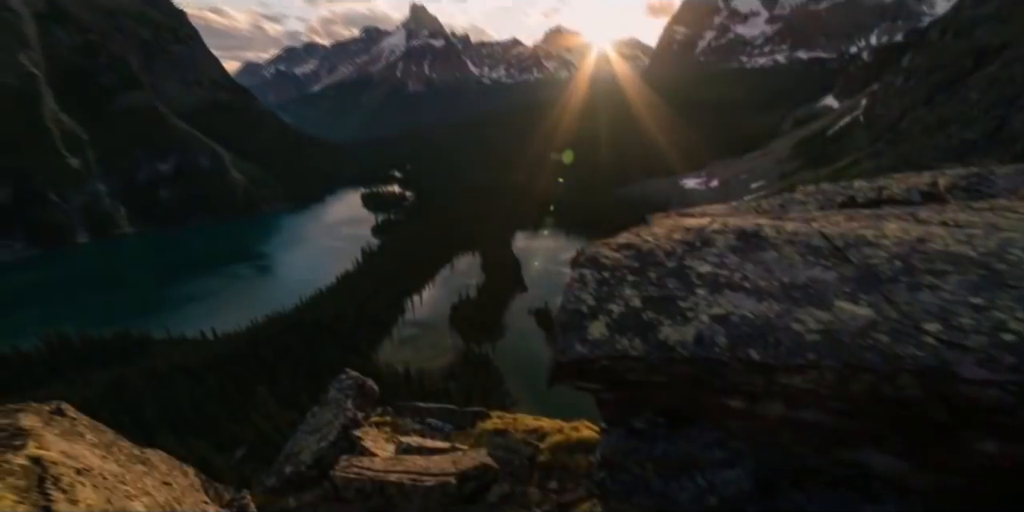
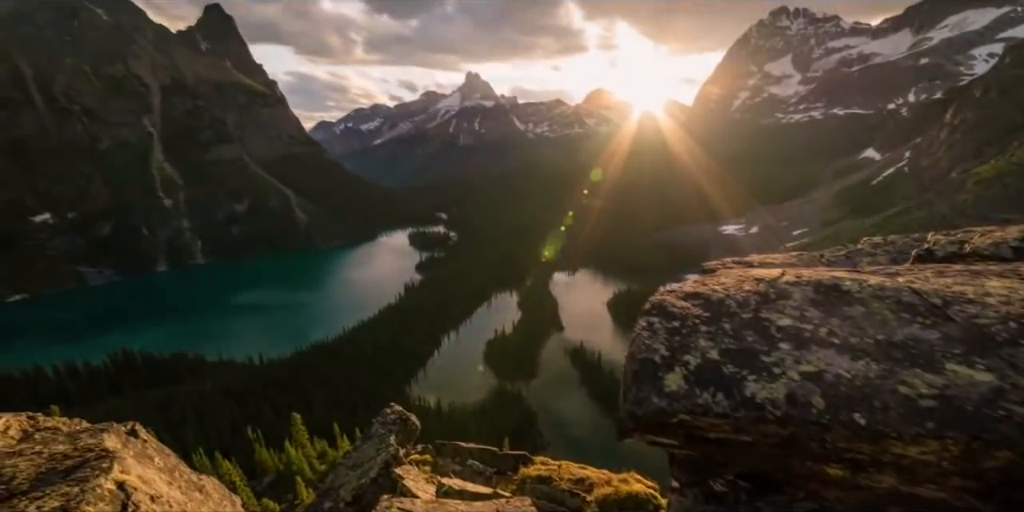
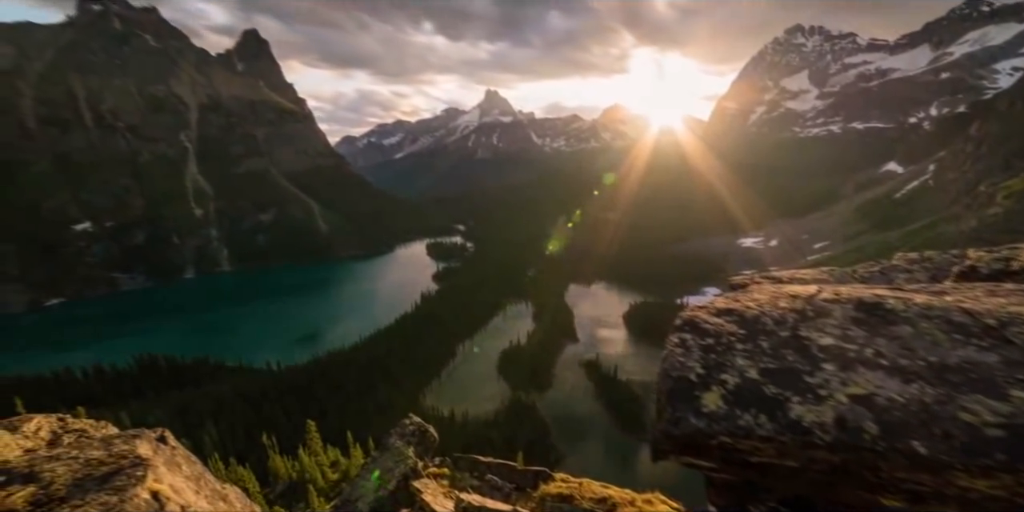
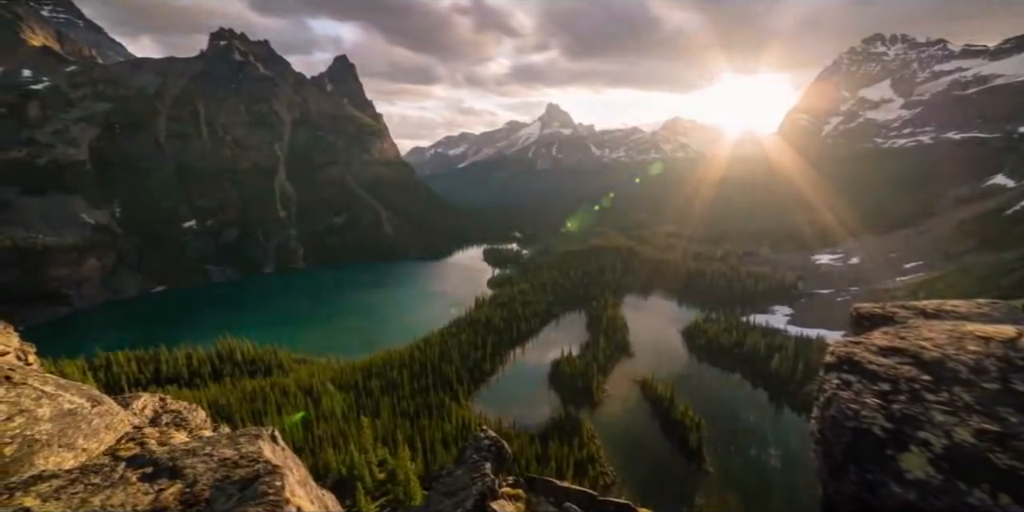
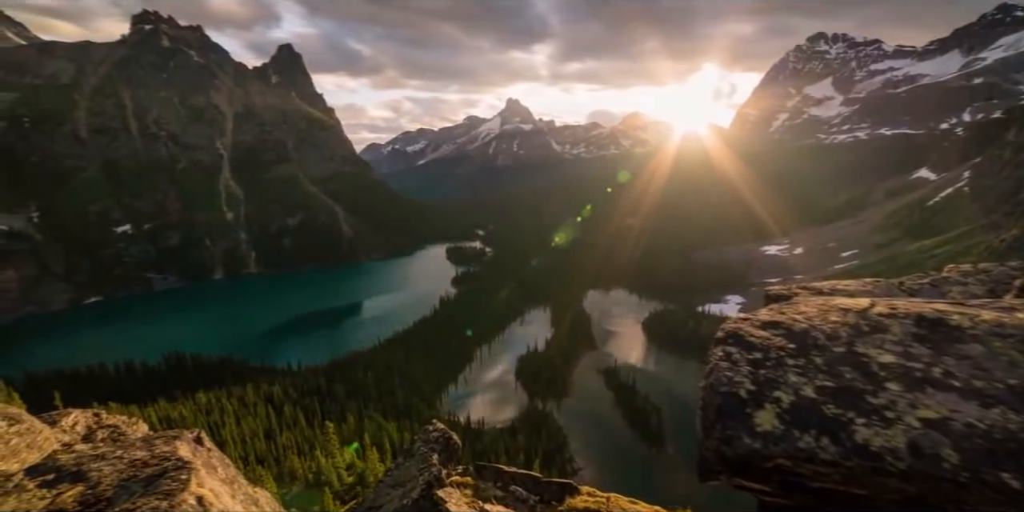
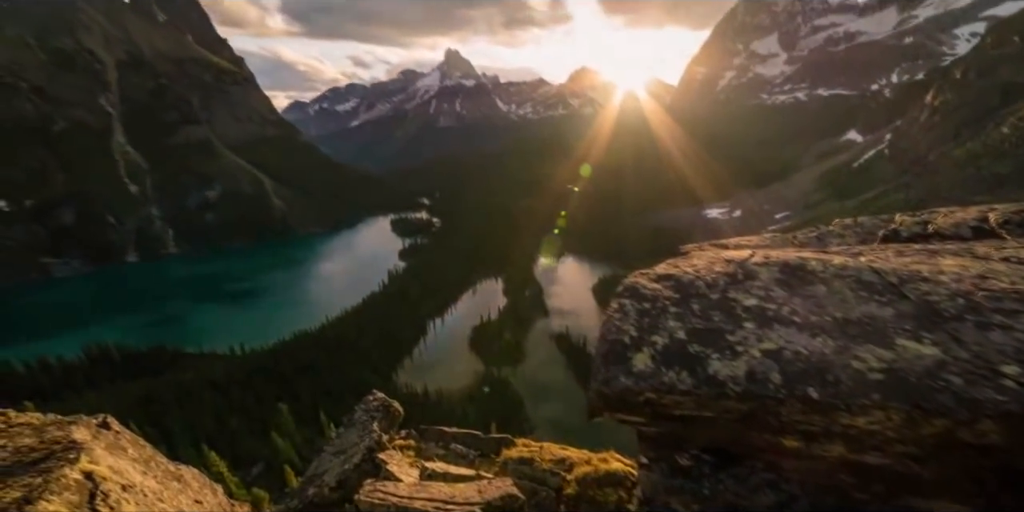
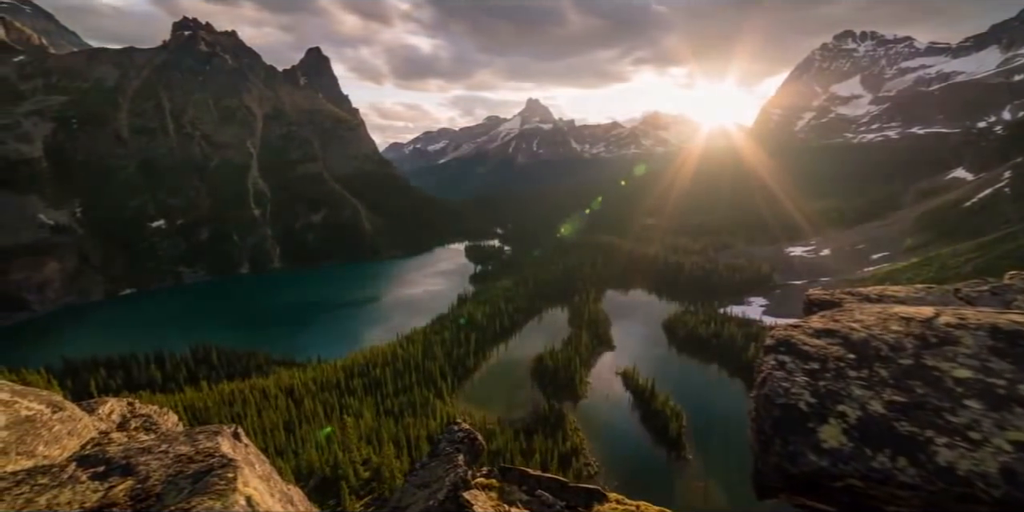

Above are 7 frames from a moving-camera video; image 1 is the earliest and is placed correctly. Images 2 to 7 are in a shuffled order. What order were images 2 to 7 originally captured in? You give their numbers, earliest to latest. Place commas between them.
6, 2, 3, 5, 7, 4
